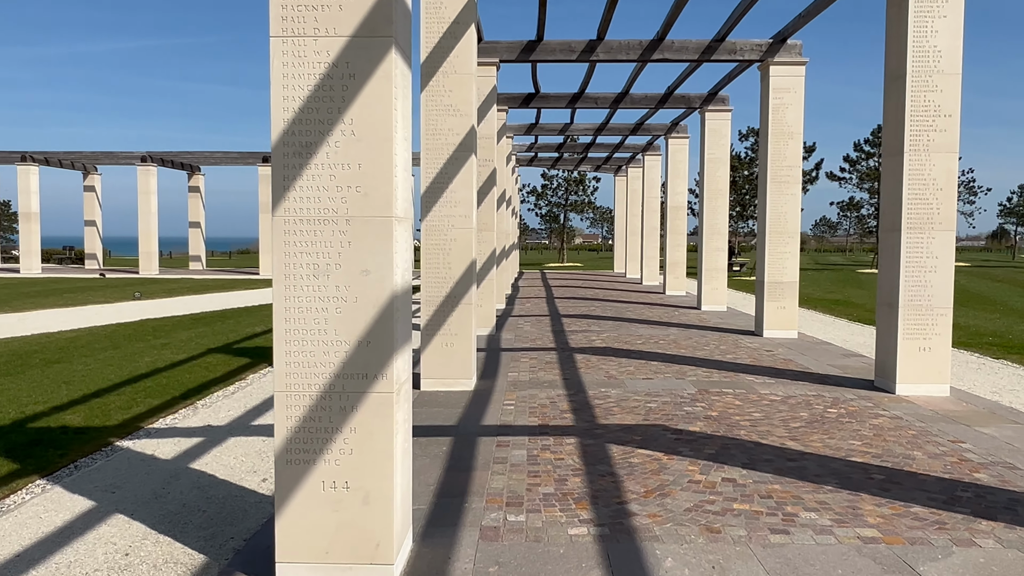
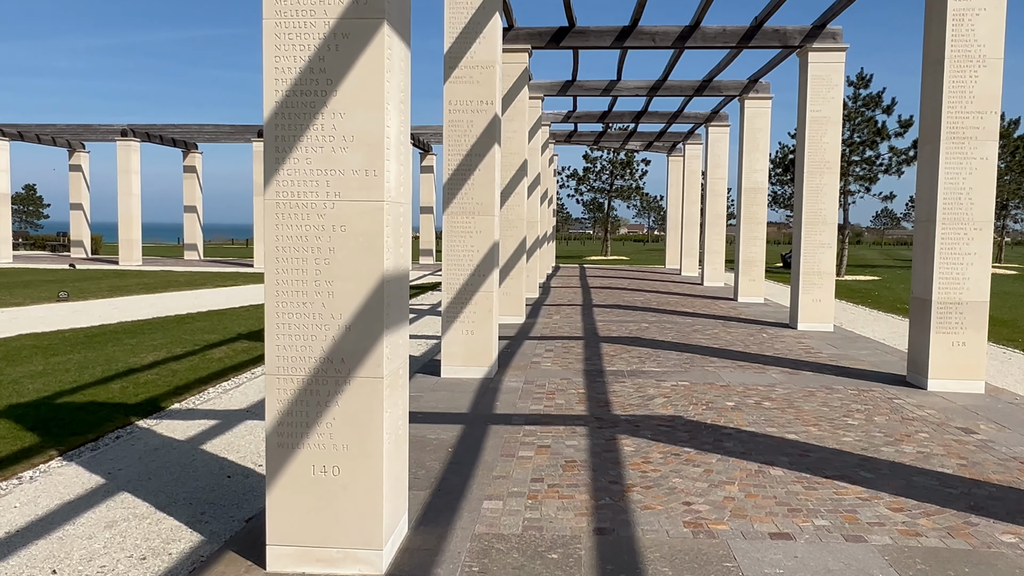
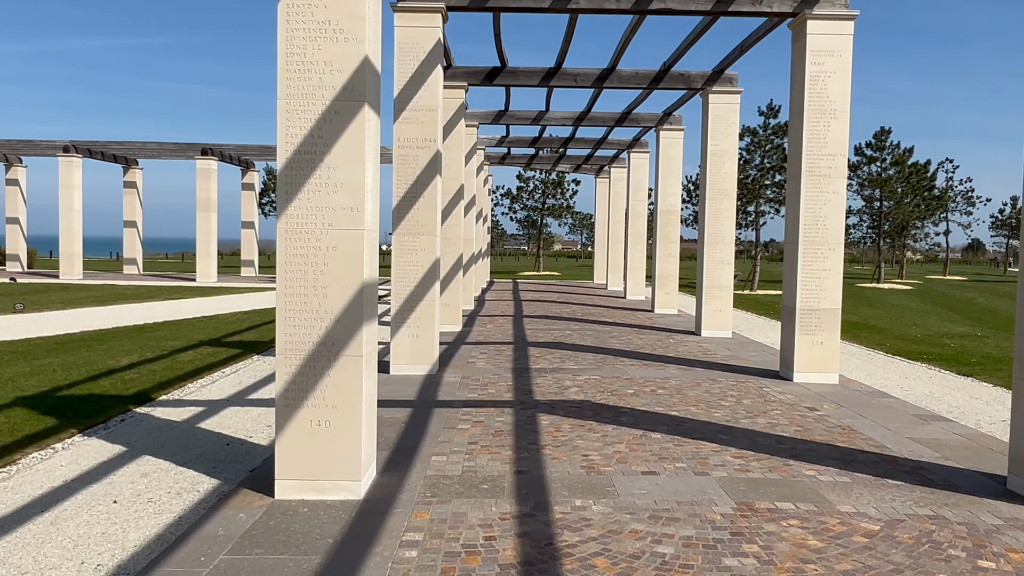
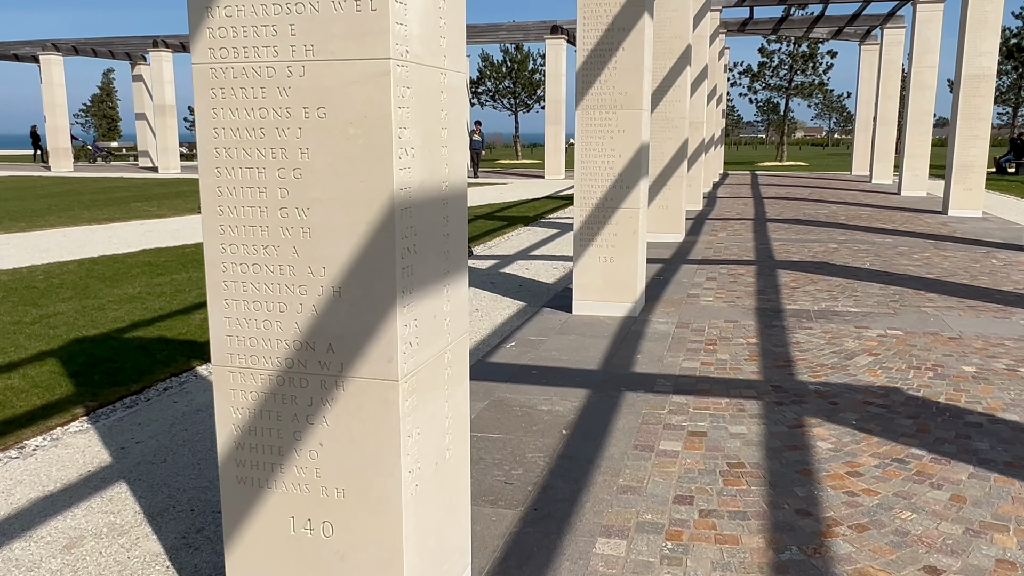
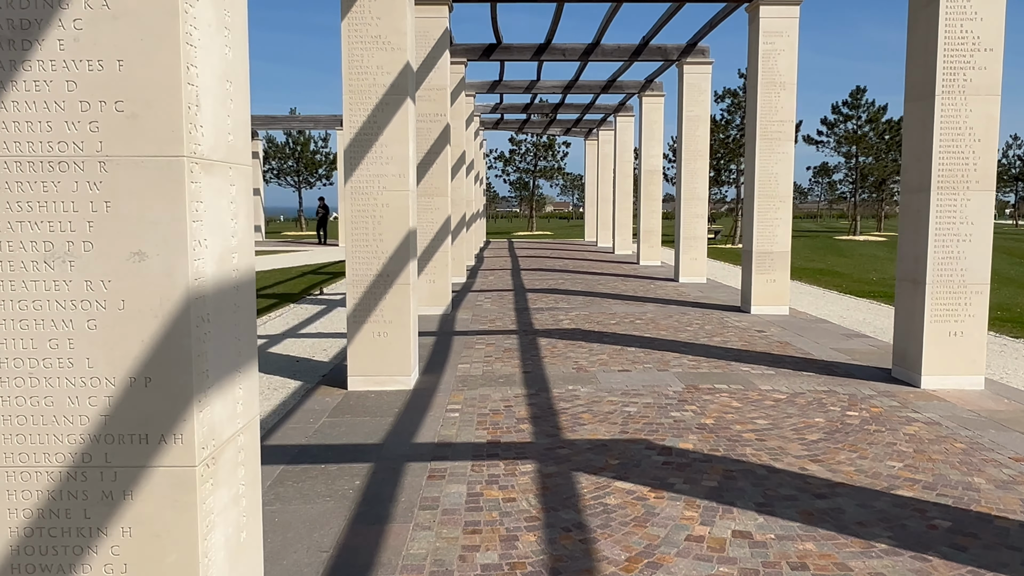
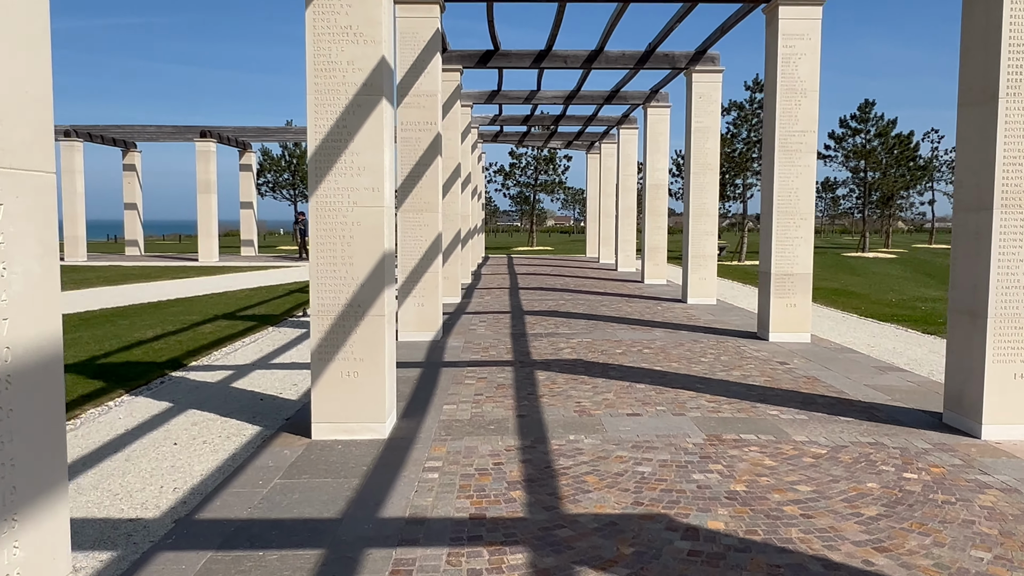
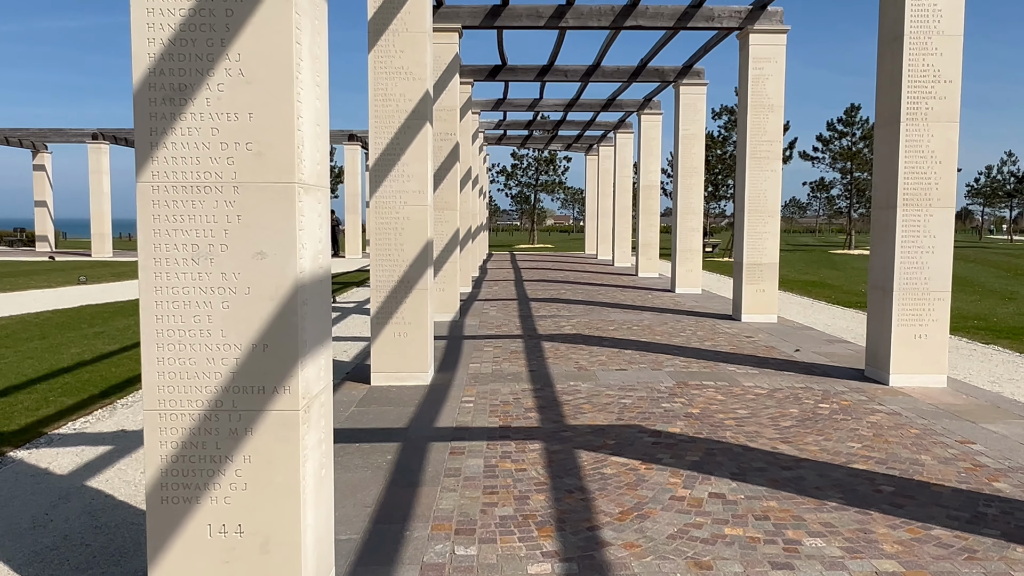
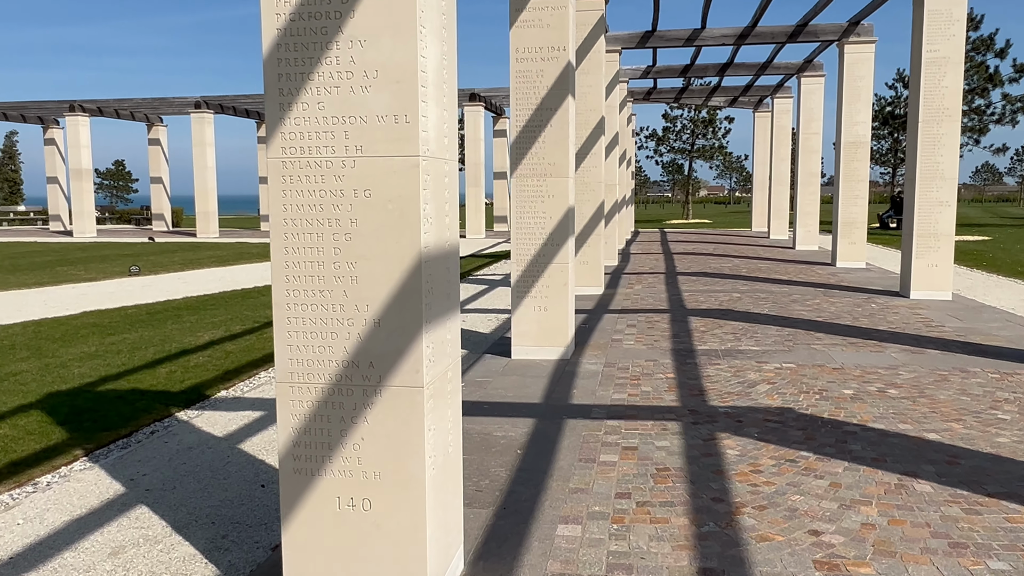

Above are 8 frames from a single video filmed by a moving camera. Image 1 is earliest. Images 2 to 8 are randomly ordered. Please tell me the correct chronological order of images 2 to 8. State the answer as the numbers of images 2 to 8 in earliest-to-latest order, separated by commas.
7, 5, 6, 3, 2, 8, 4
